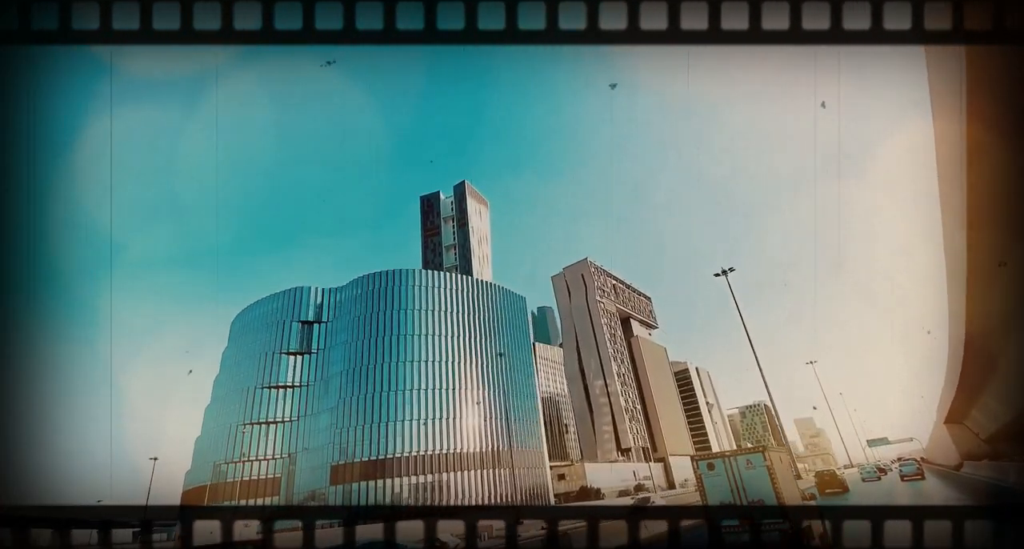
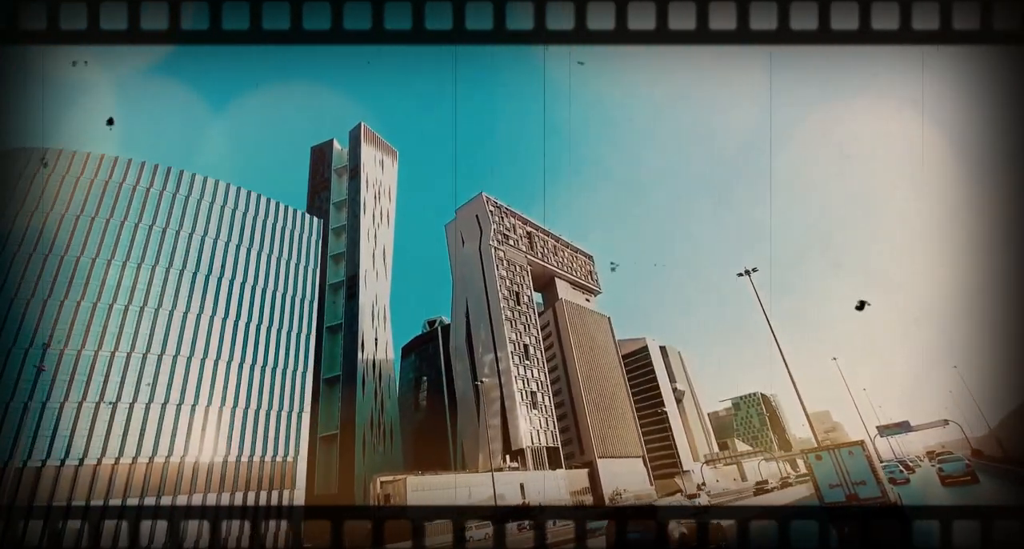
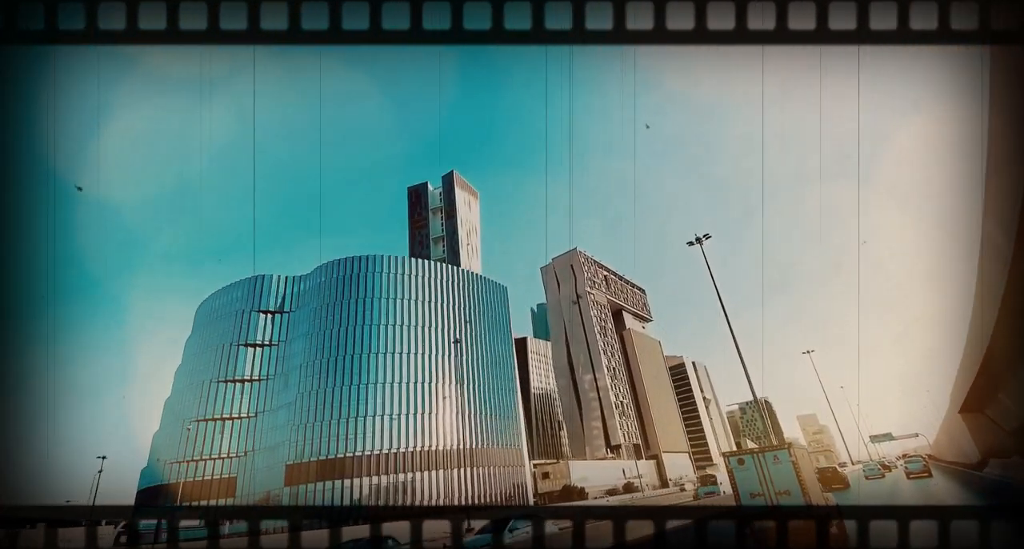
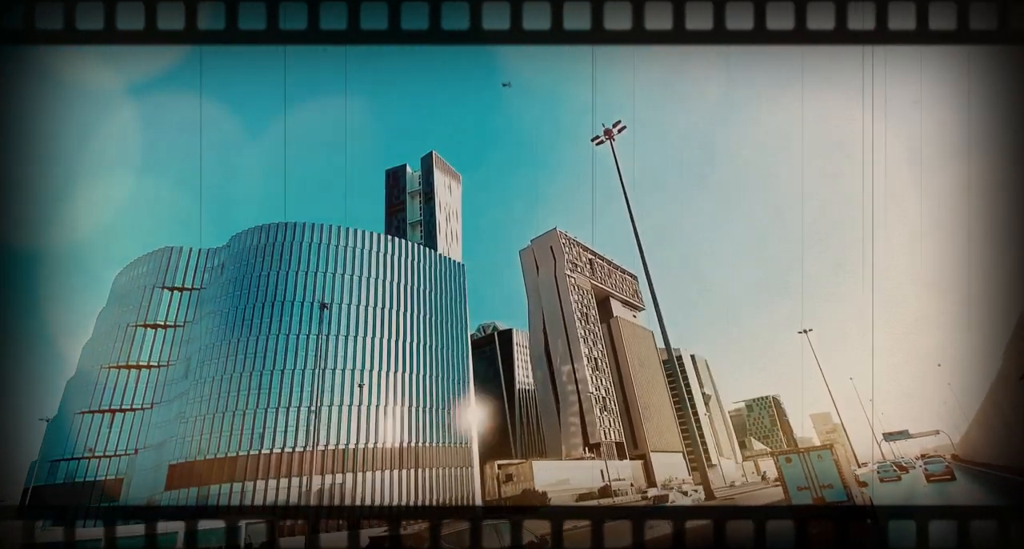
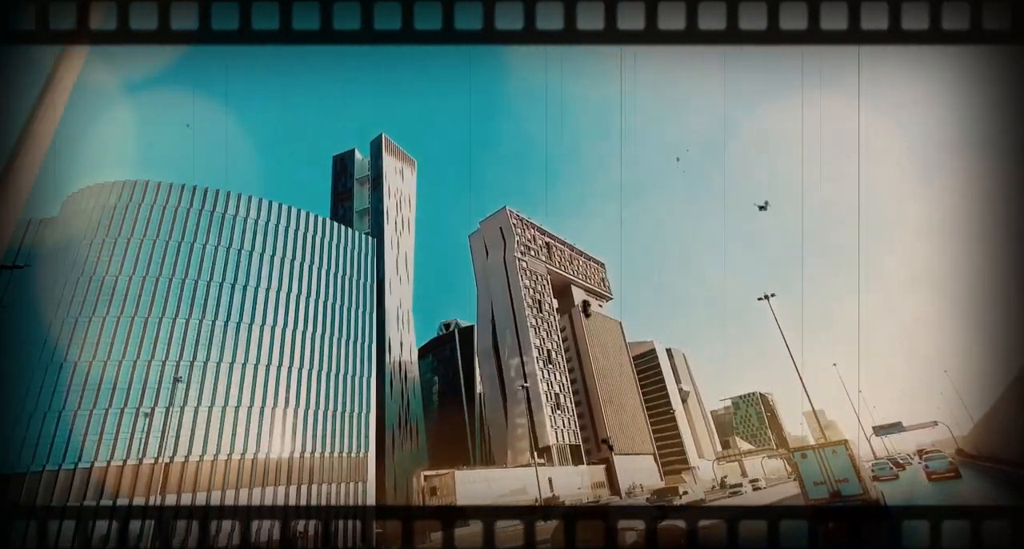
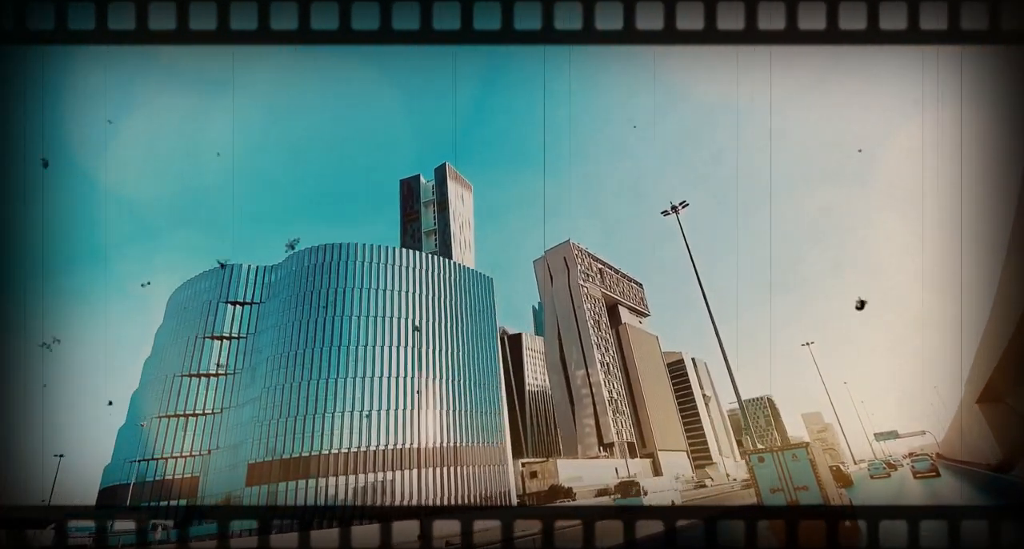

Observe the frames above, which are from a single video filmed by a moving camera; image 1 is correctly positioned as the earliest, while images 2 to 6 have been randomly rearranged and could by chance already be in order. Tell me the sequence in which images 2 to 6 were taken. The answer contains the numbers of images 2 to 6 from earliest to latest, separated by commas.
3, 6, 4, 5, 2
